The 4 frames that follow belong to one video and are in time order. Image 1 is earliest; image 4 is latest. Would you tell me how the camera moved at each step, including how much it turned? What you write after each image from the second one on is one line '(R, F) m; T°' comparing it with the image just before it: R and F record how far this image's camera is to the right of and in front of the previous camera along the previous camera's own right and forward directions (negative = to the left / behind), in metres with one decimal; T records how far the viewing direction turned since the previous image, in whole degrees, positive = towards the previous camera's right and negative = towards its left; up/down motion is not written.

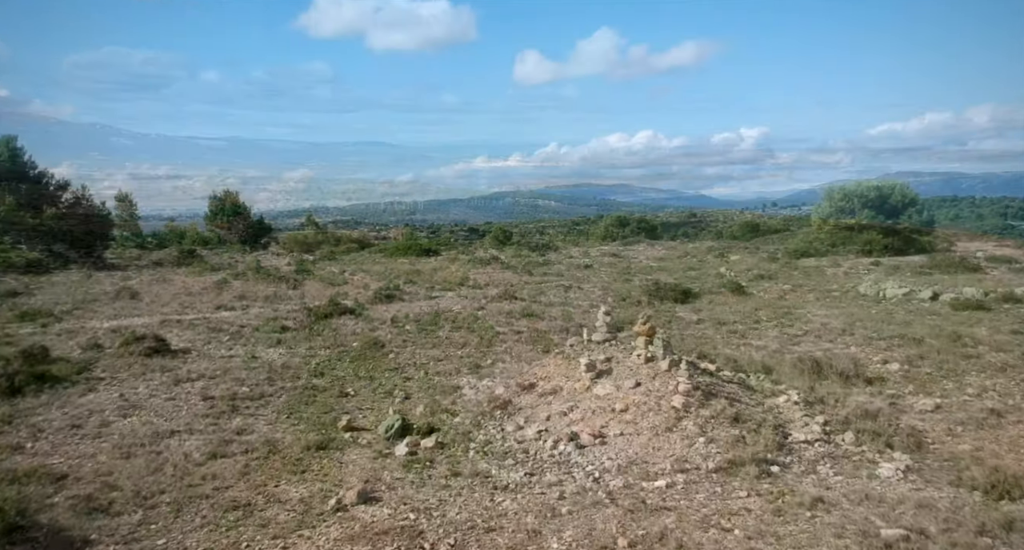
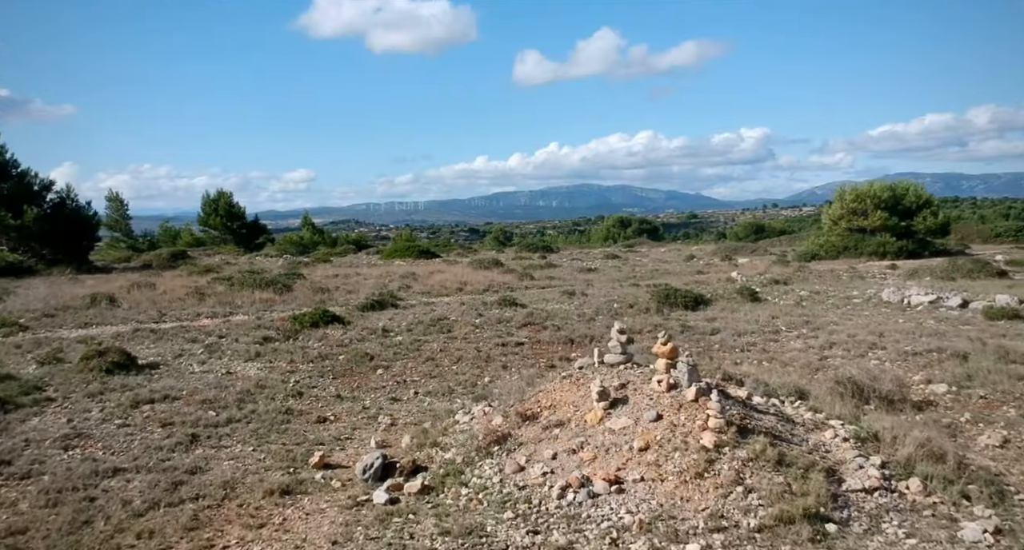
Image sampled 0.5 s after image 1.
(0.0, +1.7) m; 0°
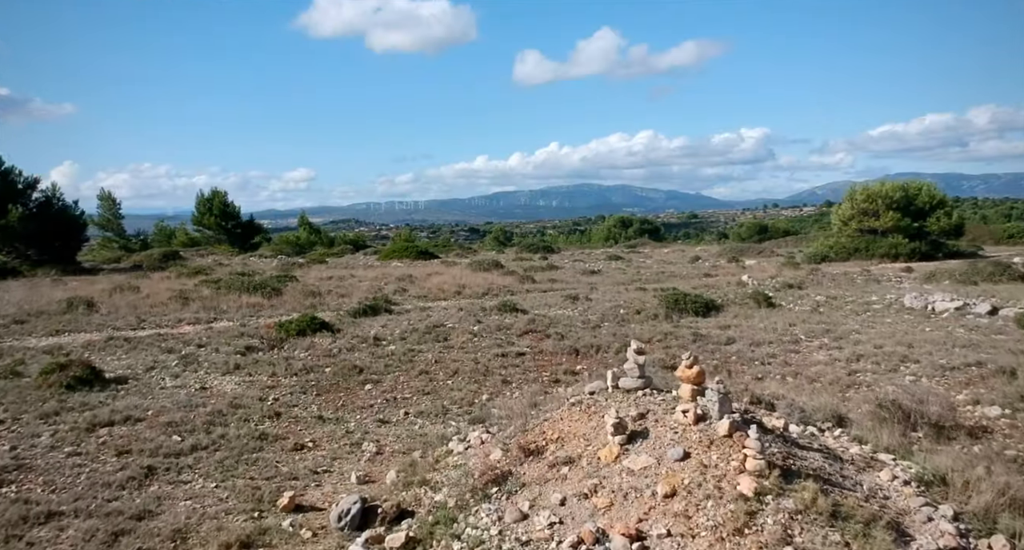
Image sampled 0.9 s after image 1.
(0.0, +1.4) m; 0°
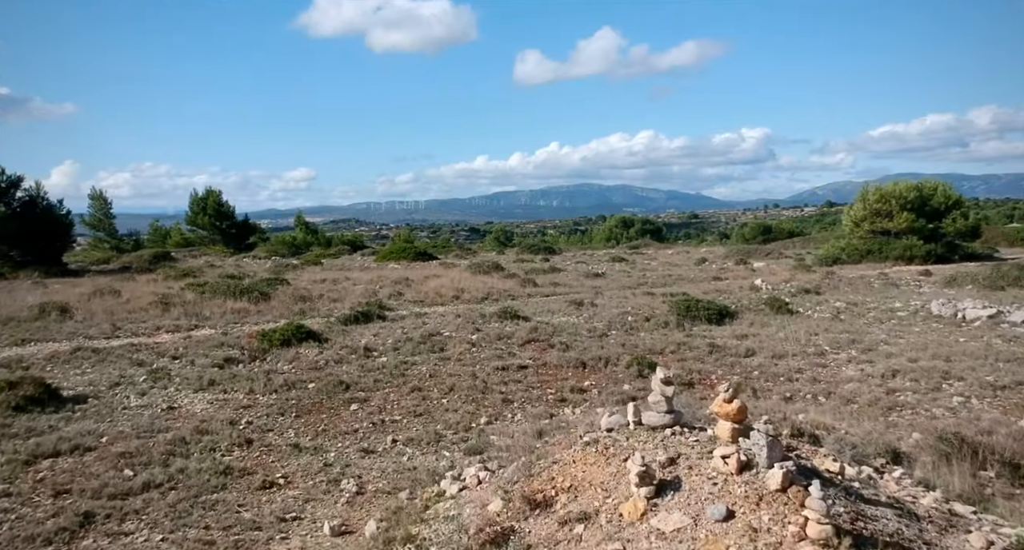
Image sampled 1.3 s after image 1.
(0.0, +1.5) m; 0°
